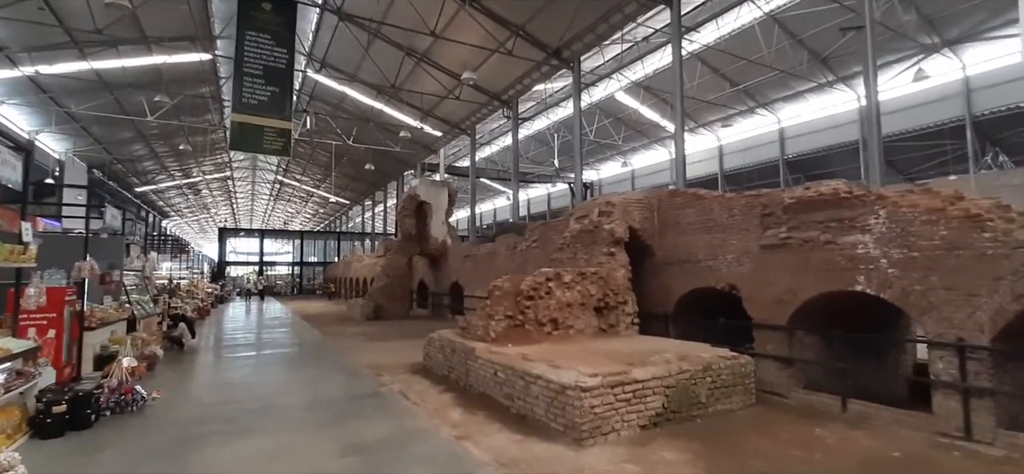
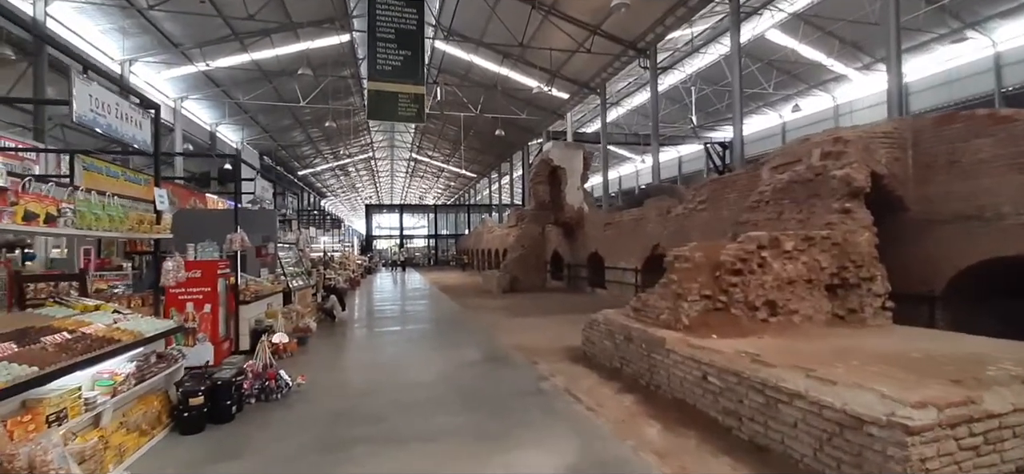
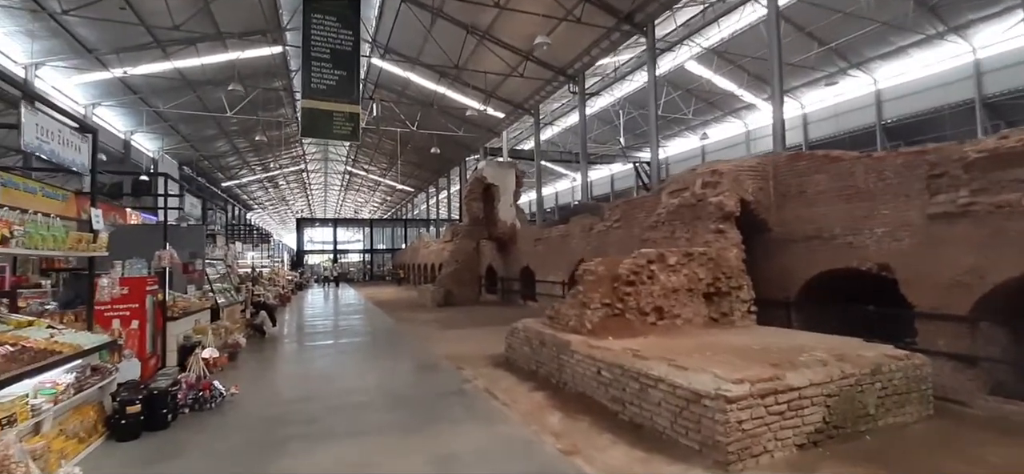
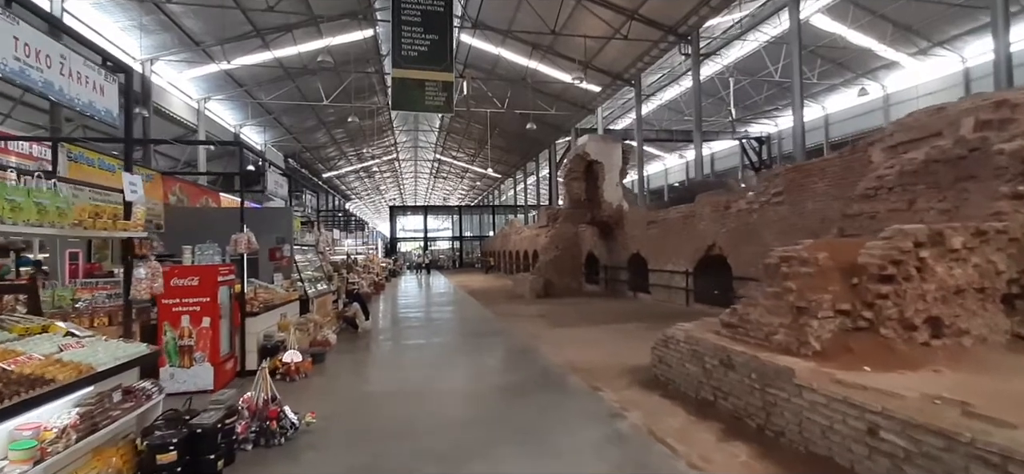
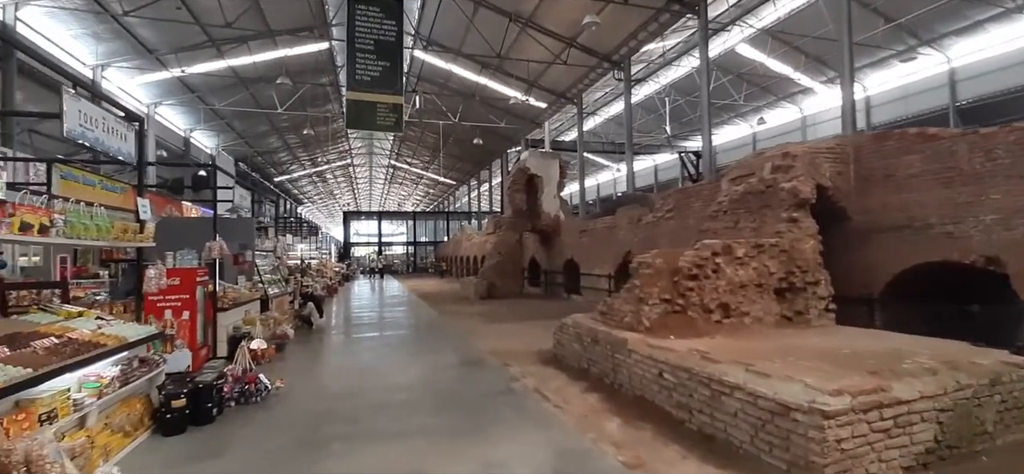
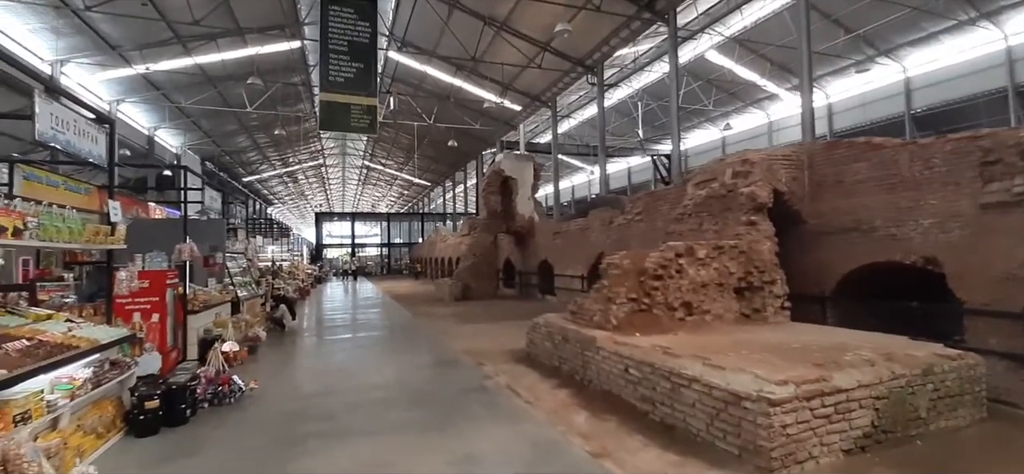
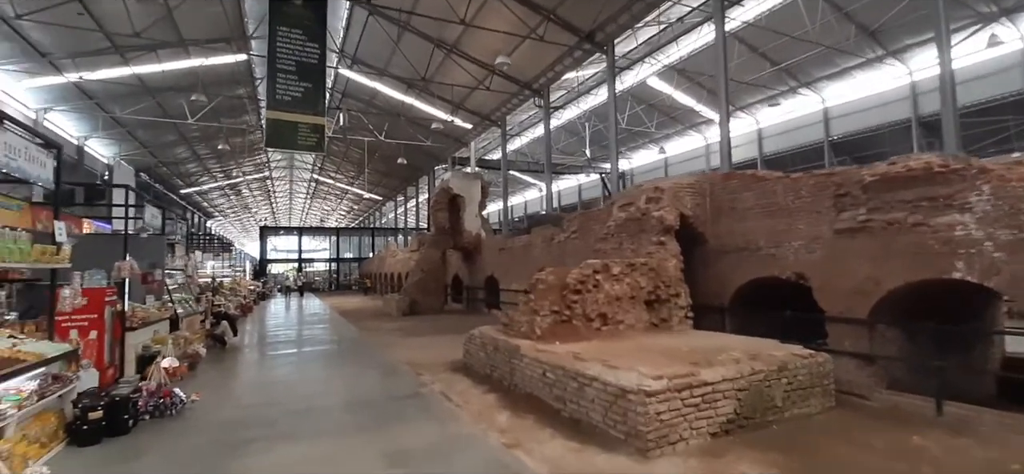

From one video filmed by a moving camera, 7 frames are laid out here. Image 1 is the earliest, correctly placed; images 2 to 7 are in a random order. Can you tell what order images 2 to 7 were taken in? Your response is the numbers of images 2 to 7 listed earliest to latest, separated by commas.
7, 3, 6, 5, 2, 4
